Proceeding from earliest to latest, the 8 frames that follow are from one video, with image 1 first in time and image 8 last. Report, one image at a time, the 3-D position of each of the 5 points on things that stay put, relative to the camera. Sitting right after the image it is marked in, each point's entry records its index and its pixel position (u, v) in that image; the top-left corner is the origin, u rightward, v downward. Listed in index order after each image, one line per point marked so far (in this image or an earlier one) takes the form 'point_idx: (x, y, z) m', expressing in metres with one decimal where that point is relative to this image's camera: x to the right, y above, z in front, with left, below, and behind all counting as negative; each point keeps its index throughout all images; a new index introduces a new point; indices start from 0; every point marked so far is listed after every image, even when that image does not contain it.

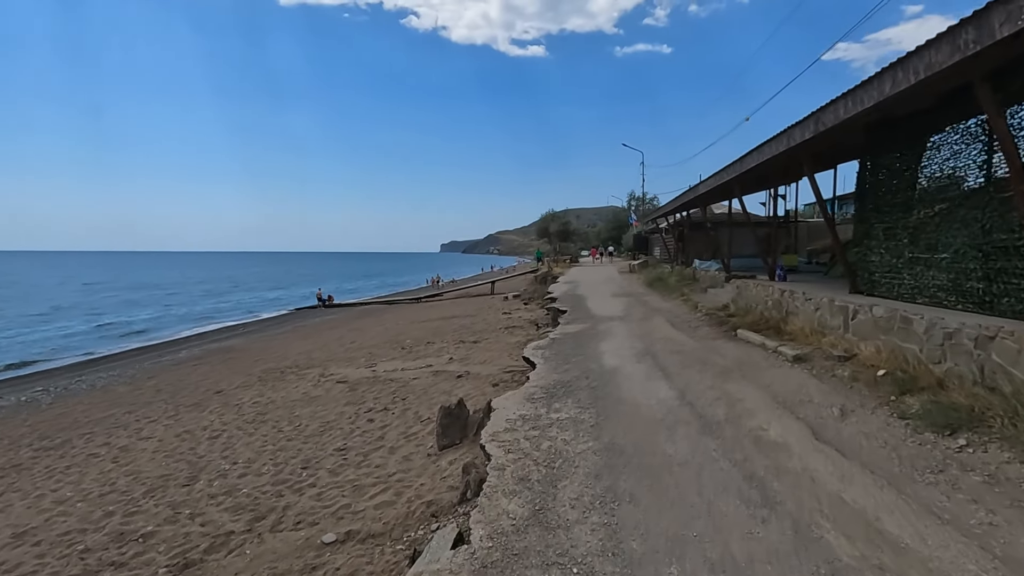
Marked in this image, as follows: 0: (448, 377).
0: (-1.3, -1.8, +10.6) m
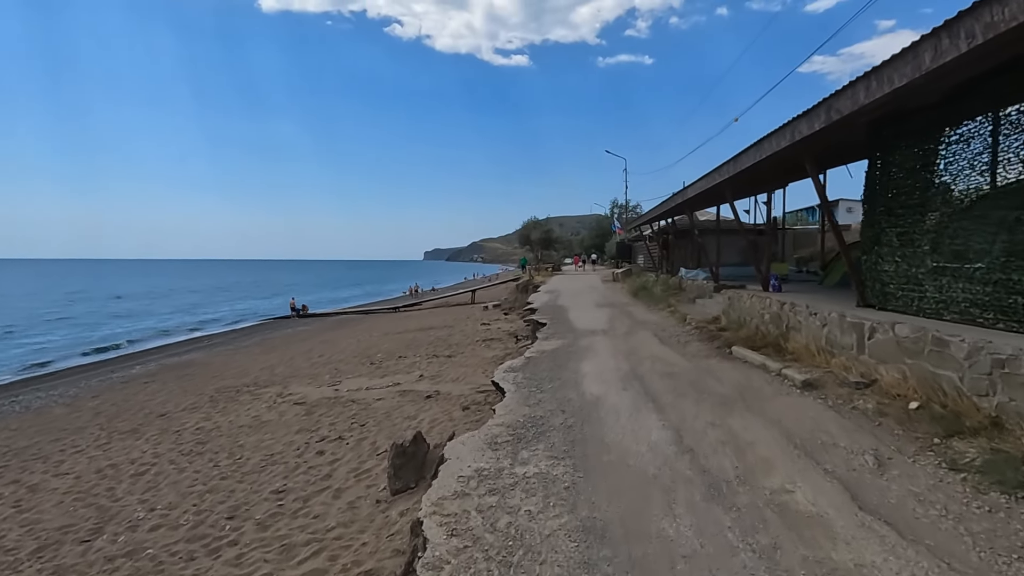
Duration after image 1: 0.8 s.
0: (-1.7, -2.0, +9.7) m
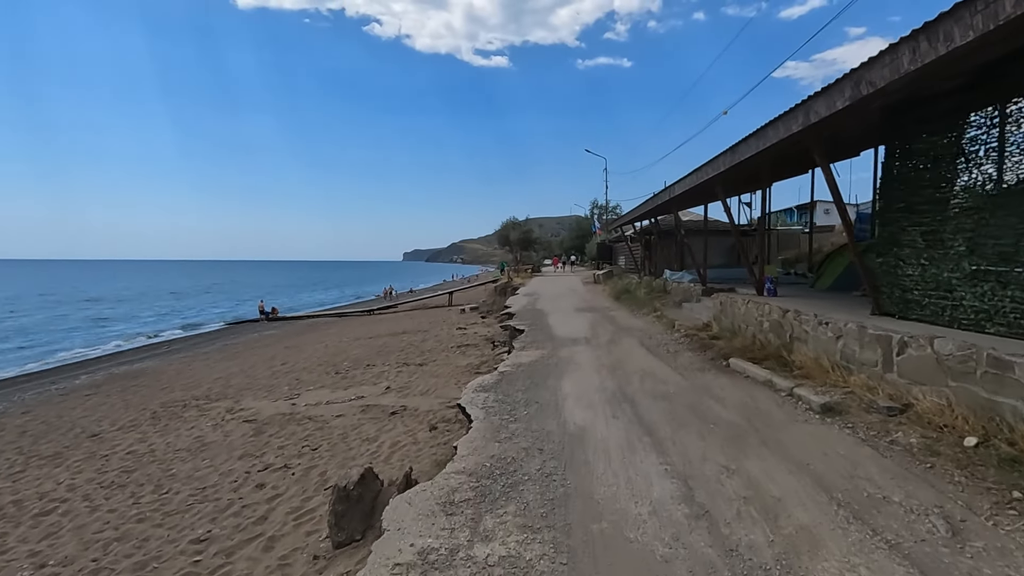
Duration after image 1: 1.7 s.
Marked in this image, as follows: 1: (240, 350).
0: (-2.2, -2.0, +8.7) m
1: (-10.0, -2.3, +19.6) m
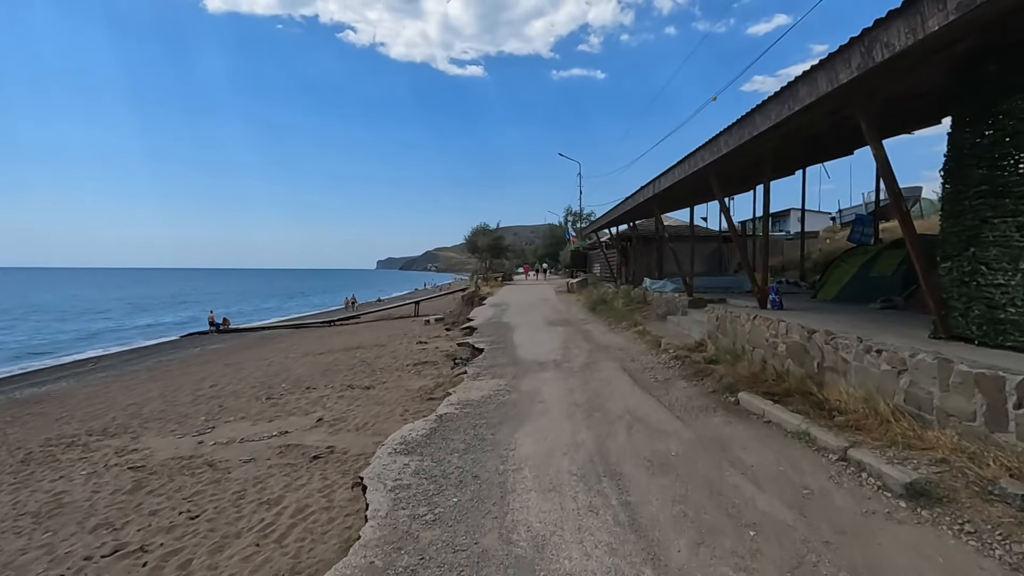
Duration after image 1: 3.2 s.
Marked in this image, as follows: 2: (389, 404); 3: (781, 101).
0: (-2.8, -2.2, +7.0) m
1: (-11.1, -2.6, +17.5) m
2: (-2.2, -2.0, +9.5) m
3: (+2.4, +1.7, +4.8) m
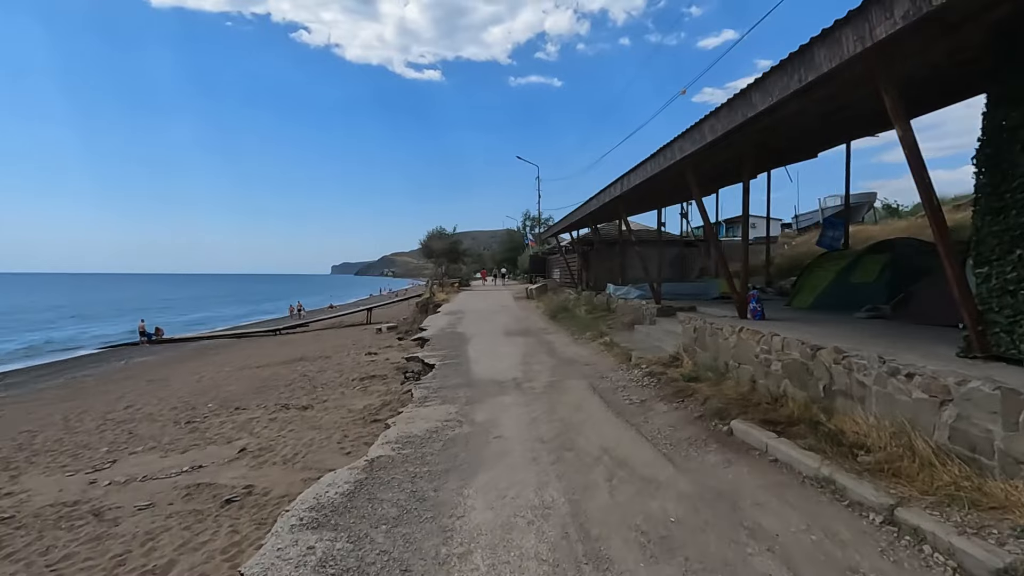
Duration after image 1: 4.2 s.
0: (-3.3, -2.3, +5.8) m
1: (-12.4, -2.8, +15.6) m
2: (-2.9, -2.2, +8.3) m
3: (+2.0, +1.6, +4.0) m
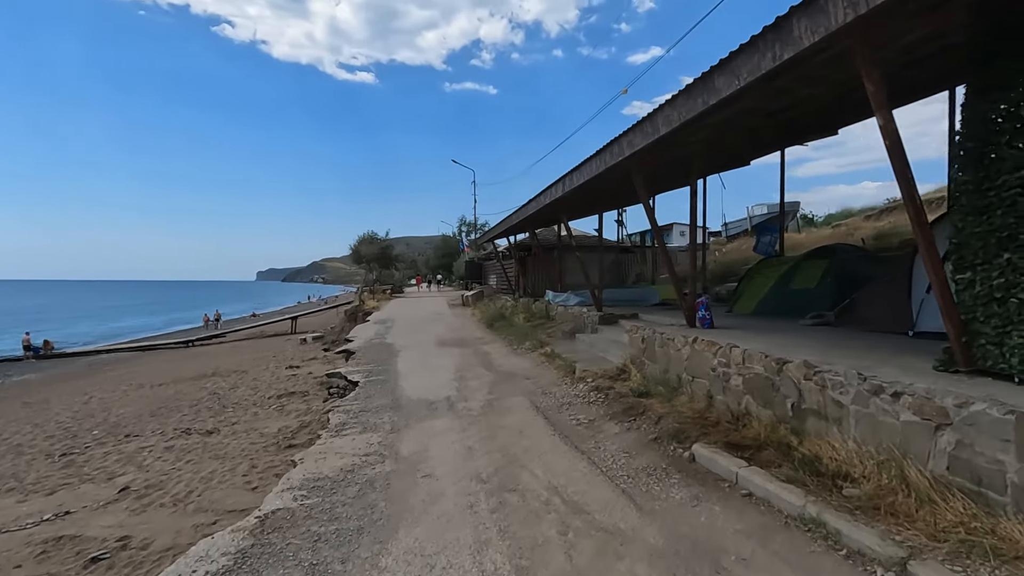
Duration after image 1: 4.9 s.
0: (-3.9, -2.4, +4.7) m
1: (-14.1, -3.1, +13.3) m
2: (-3.8, -2.3, +7.2) m
3: (+1.6, +1.5, +3.6) m
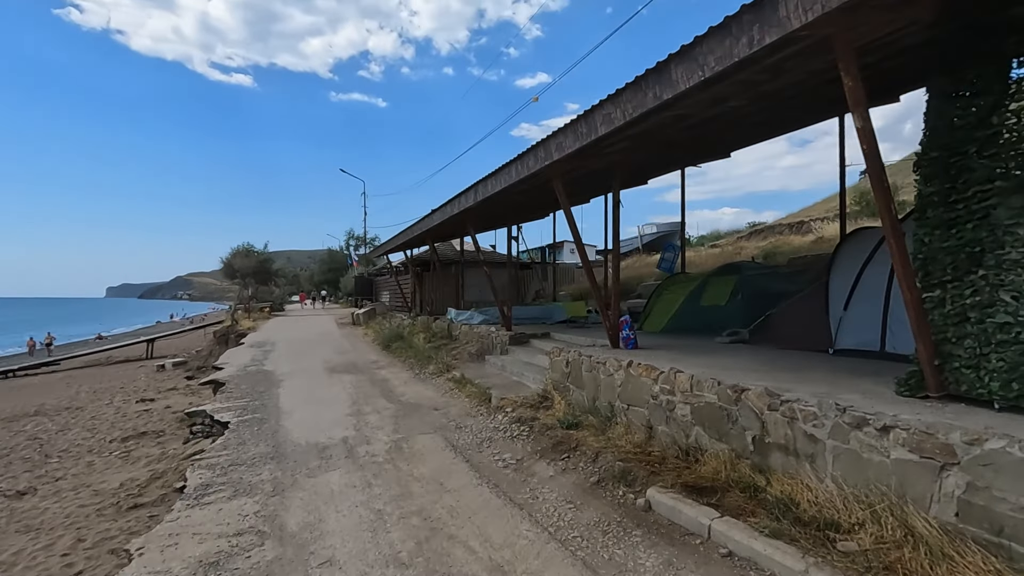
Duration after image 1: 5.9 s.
0: (-4.4, -2.5, +3.0) m
1: (-16.1, -3.4, +9.5) m
2: (-4.8, -2.5, +5.6) m
3: (+1.2, +1.4, +3.2) m
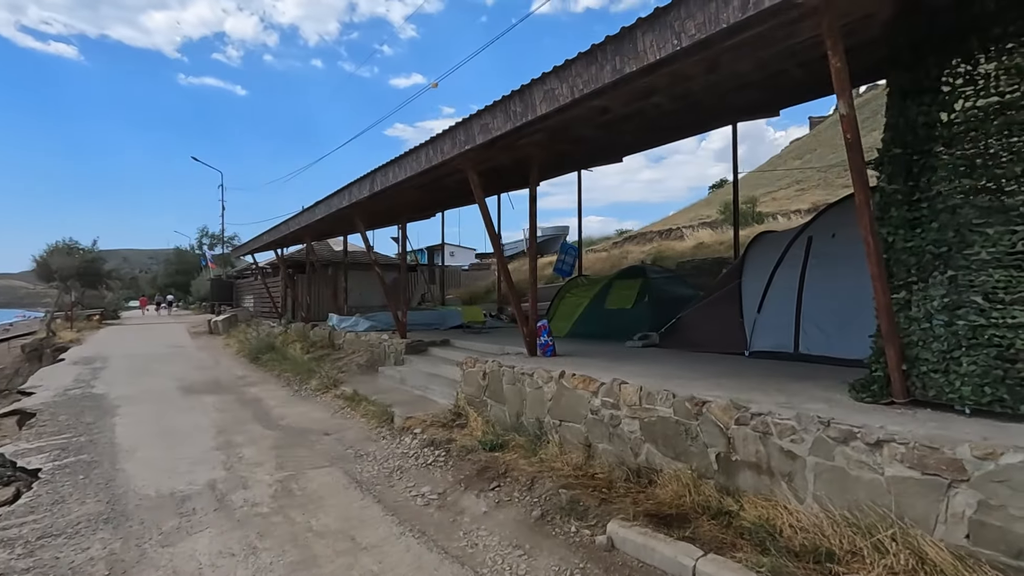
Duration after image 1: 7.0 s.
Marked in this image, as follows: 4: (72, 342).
0: (-4.5, -2.5, +1.4) m
1: (-17.4, -3.5, +4.9) m
2: (-5.5, -2.5, +3.8) m
3: (+0.8, +1.4, +2.8) m
4: (-13.3, -1.6, +16.4) m
